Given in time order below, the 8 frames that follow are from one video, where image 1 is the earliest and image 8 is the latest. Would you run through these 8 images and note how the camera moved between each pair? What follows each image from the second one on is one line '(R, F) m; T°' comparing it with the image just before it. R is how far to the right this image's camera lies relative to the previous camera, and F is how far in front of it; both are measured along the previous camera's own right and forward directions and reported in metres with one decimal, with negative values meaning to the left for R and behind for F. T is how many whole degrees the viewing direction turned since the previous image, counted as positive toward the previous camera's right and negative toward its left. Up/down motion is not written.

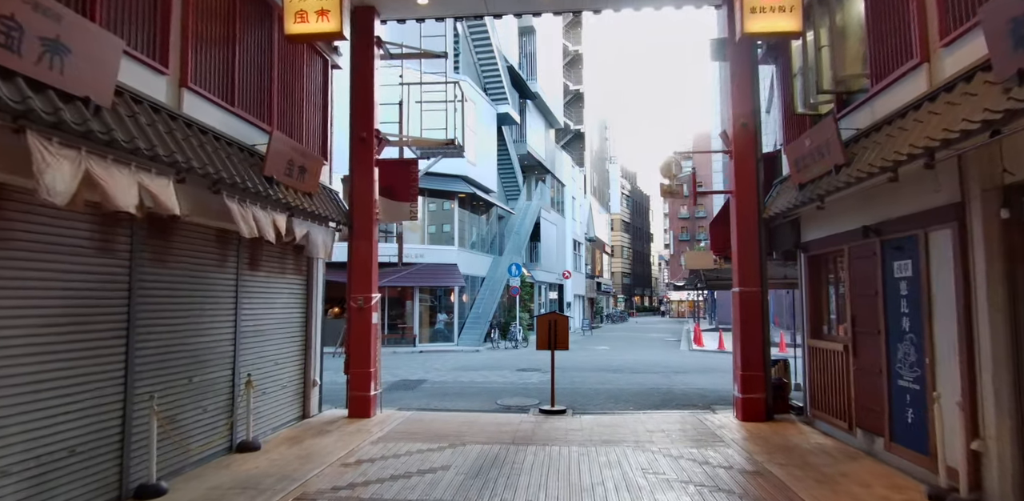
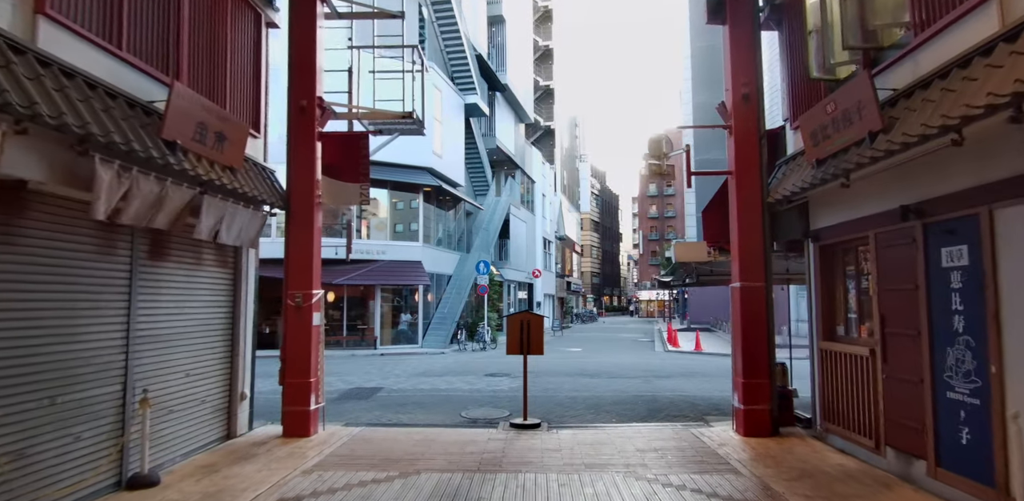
(0.0, +1.3) m; +3°
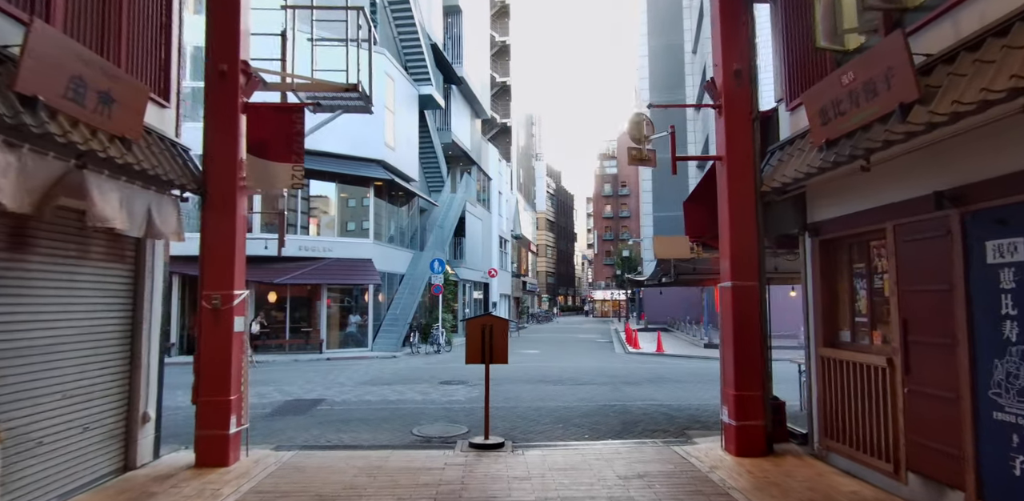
(-0.1, +1.1) m; +5°
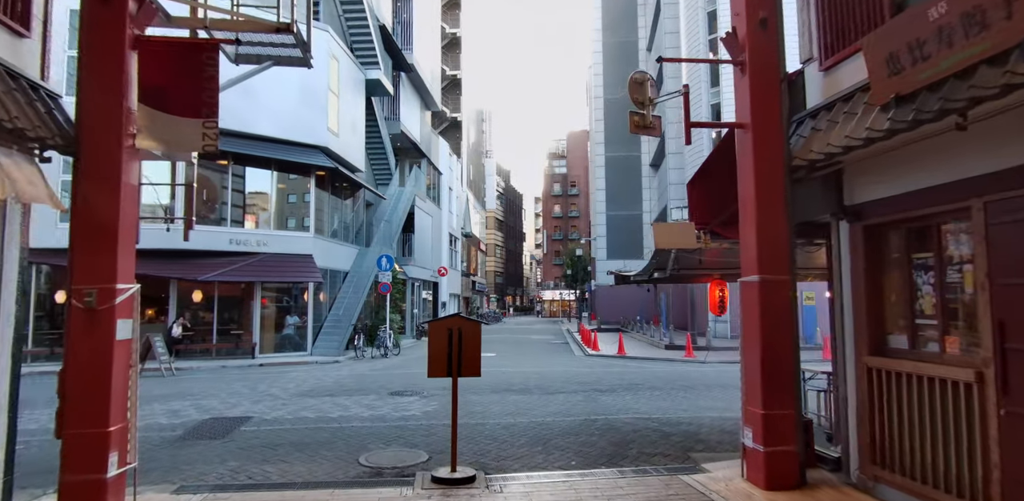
(-0.3, +1.4) m; +5°
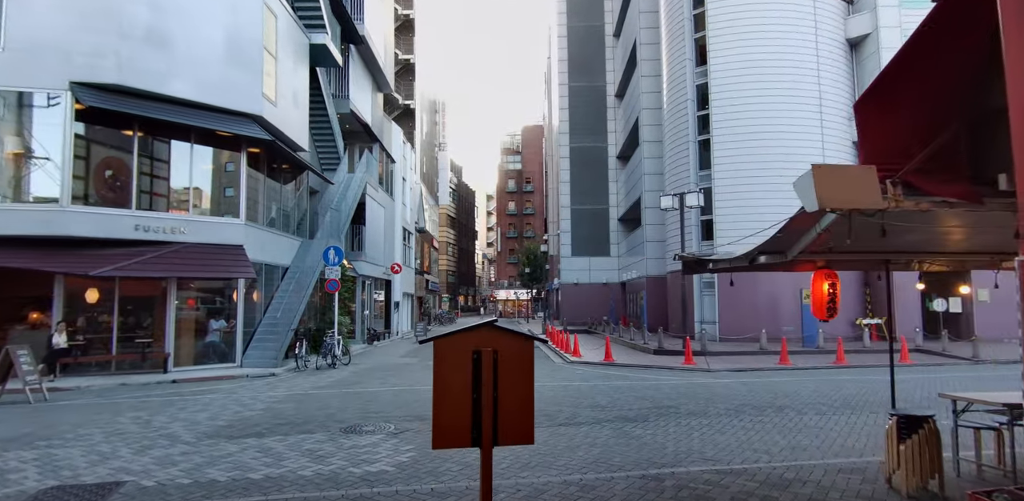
(-0.7, +2.8) m; +5°
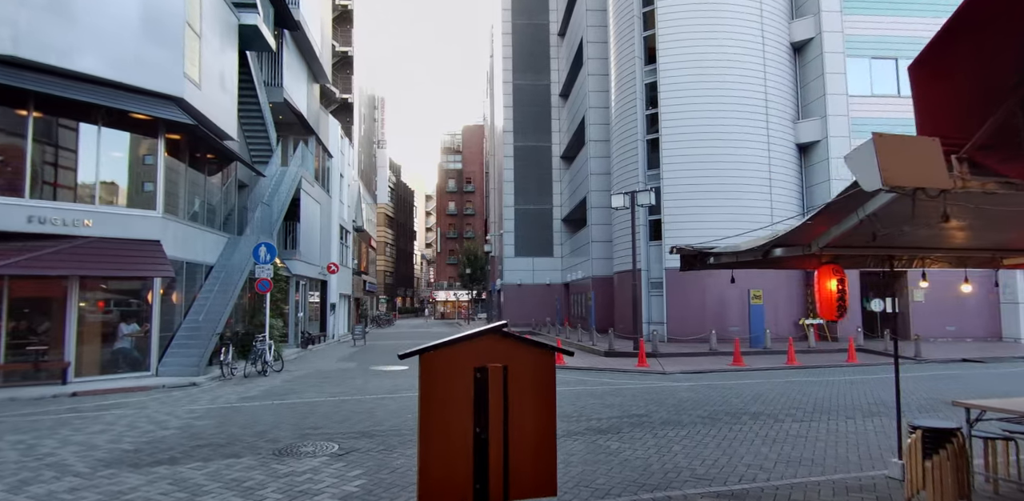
(-0.3, +0.9) m; +6°
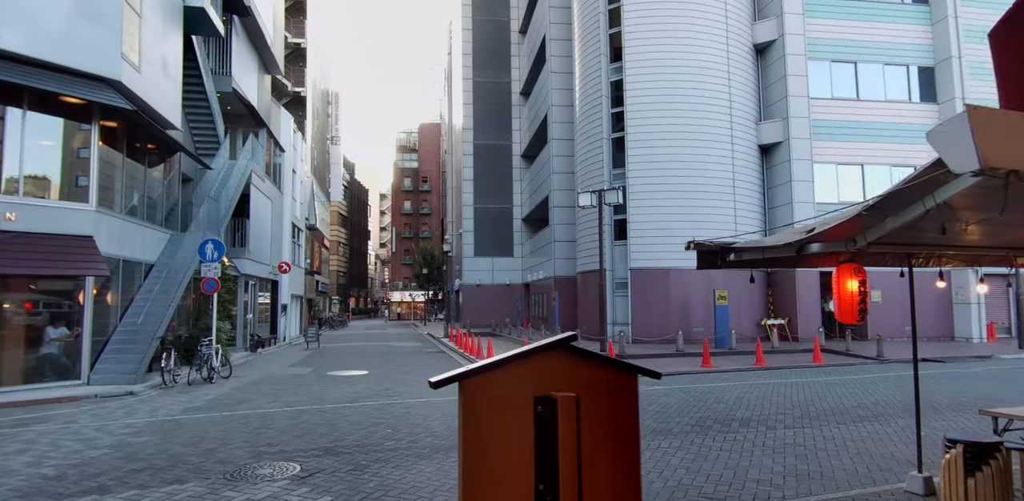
(-0.3, +0.6) m; +5°
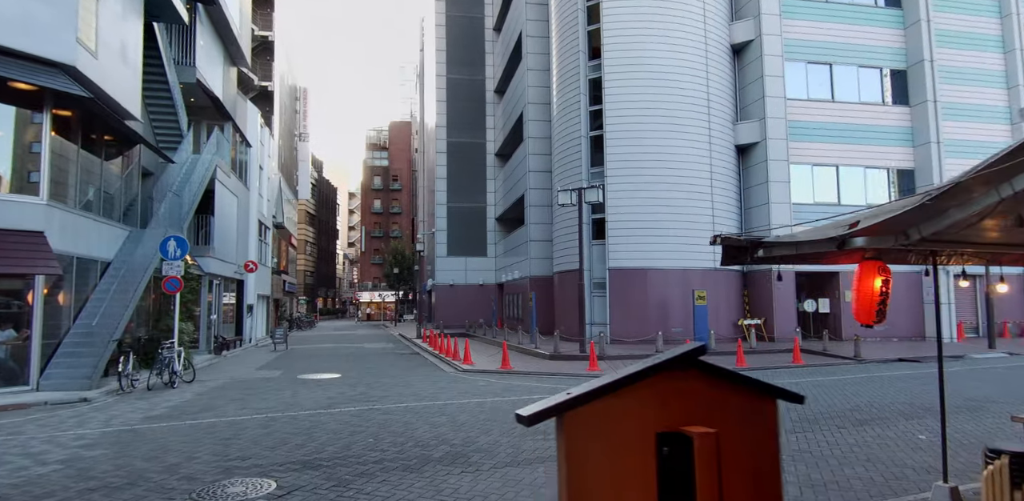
(-0.3, +0.4) m; +3°
